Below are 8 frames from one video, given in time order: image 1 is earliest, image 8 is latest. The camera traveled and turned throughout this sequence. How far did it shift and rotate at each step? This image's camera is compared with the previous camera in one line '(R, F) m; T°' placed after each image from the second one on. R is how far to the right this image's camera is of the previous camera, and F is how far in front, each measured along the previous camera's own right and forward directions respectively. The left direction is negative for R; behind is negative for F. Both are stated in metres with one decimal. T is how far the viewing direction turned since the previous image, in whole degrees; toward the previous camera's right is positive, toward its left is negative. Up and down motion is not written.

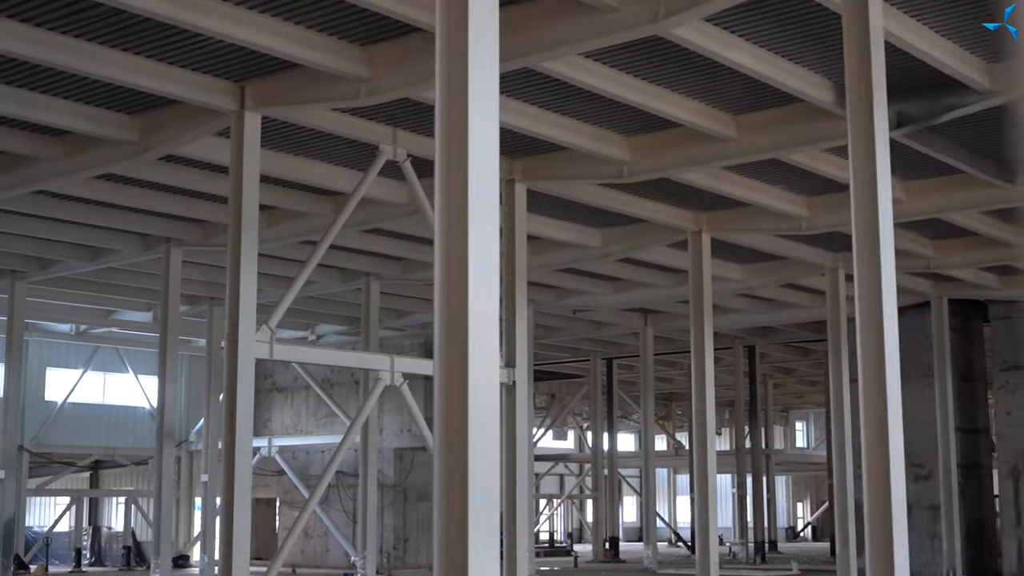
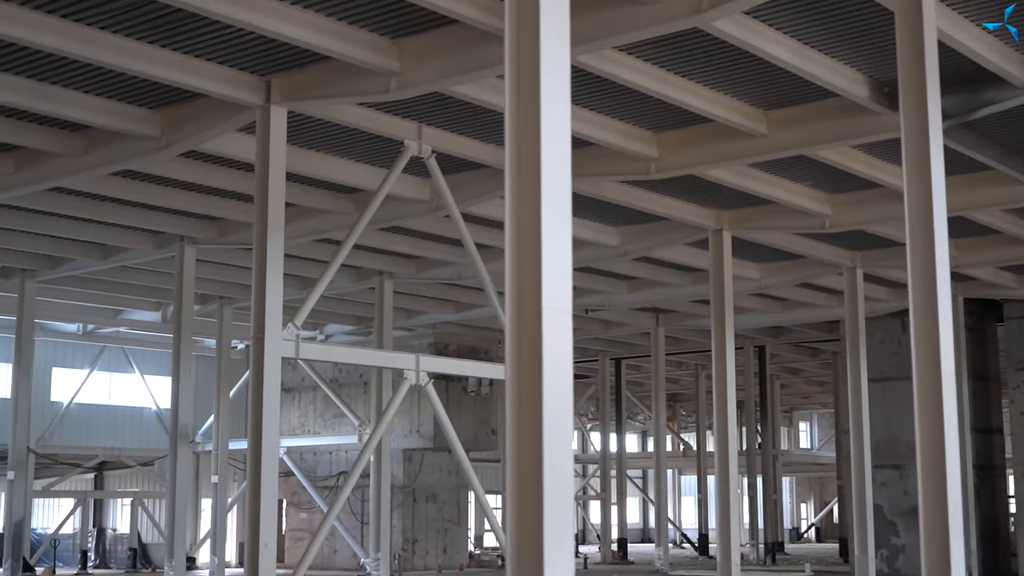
(-0.3, +0.3) m; 0°
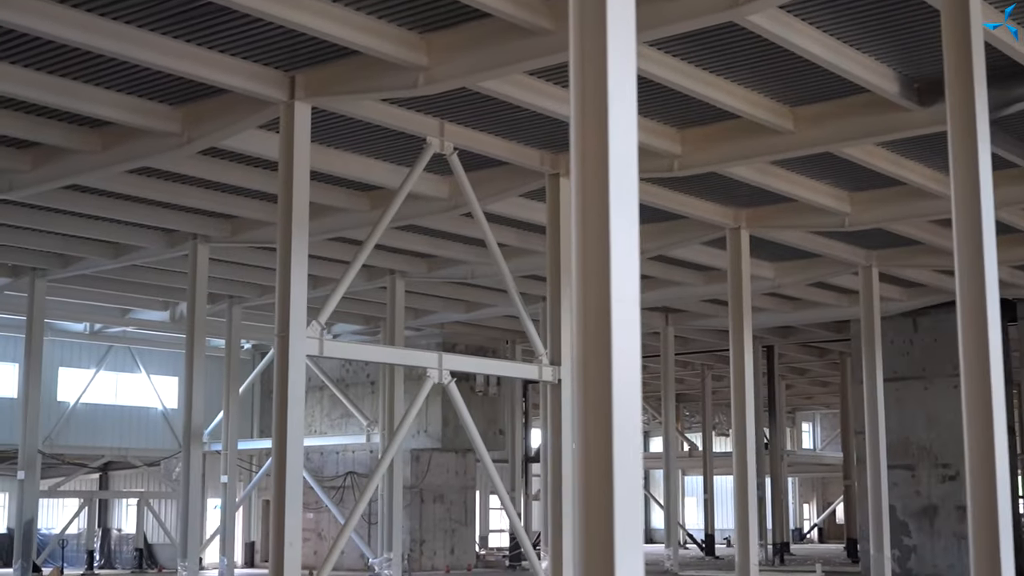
(-0.3, +0.2) m; 0°
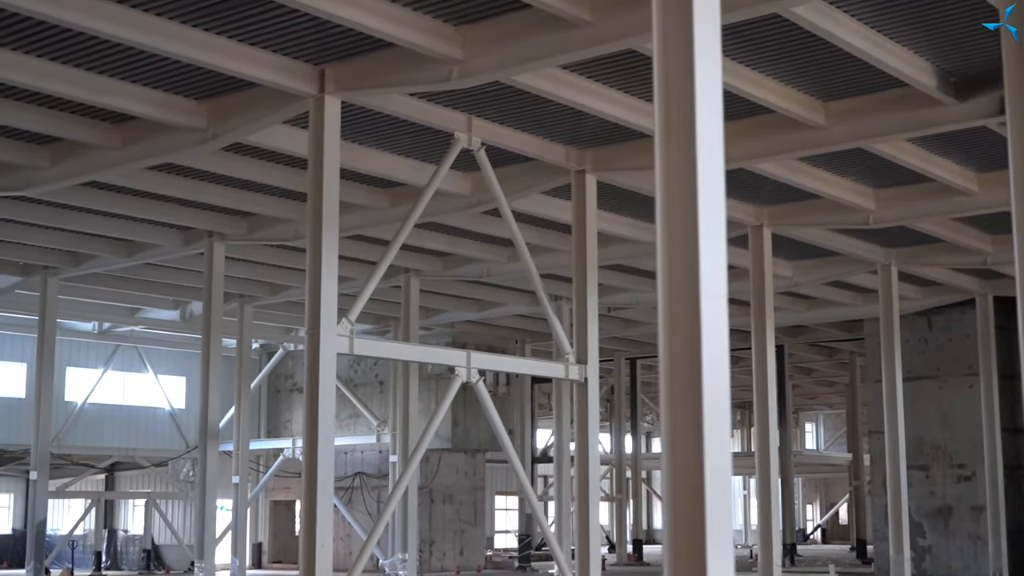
(-0.4, +0.2) m; 0°
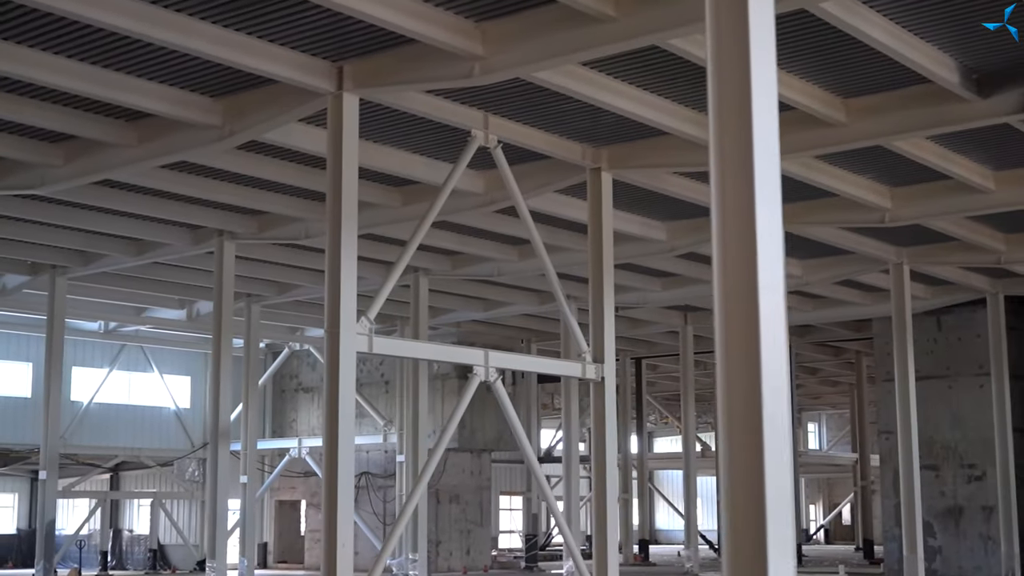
(-0.2, +0.1) m; 0°
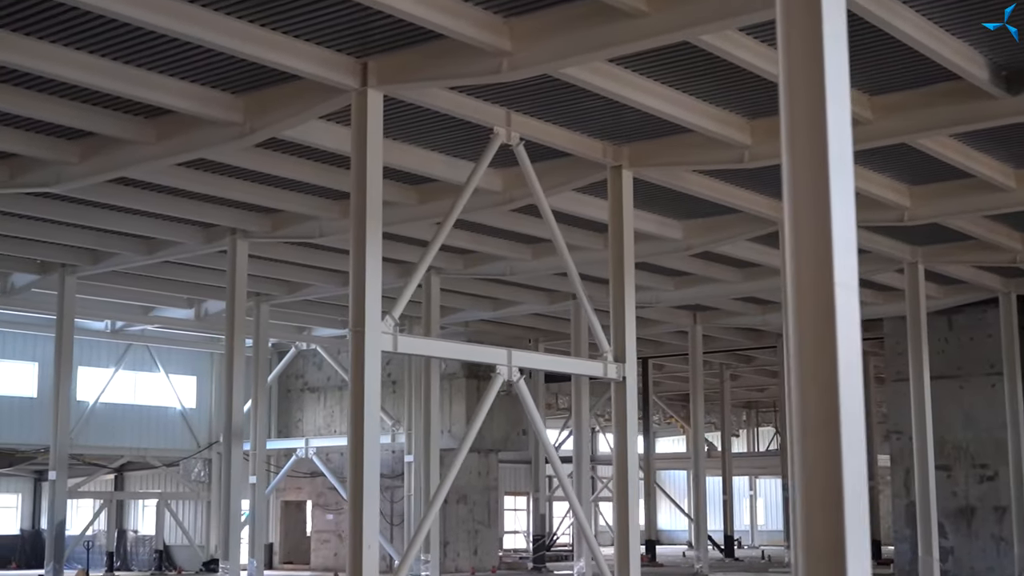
(-0.3, +0.2) m; 0°
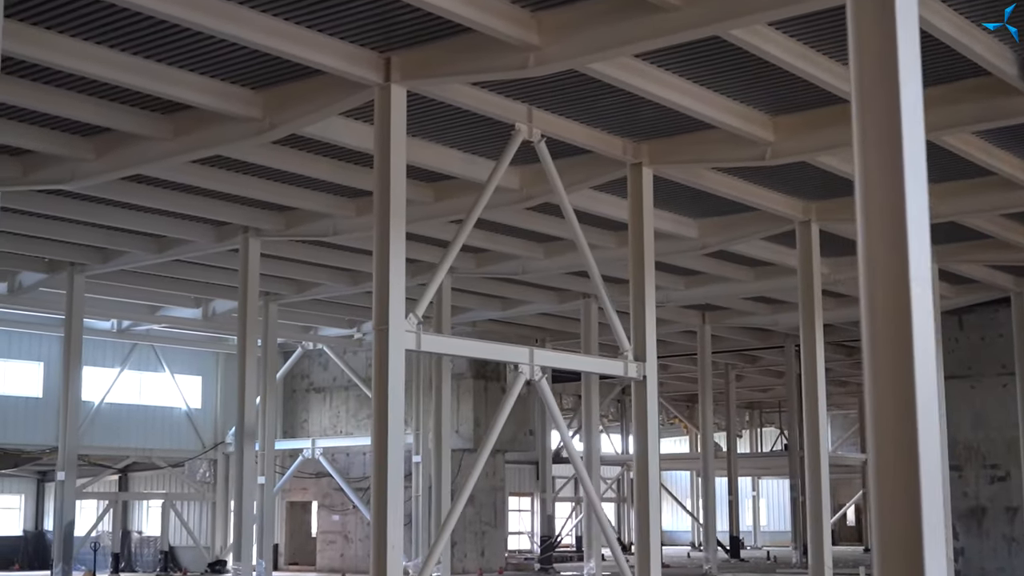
(-0.3, +0.2) m; 0°
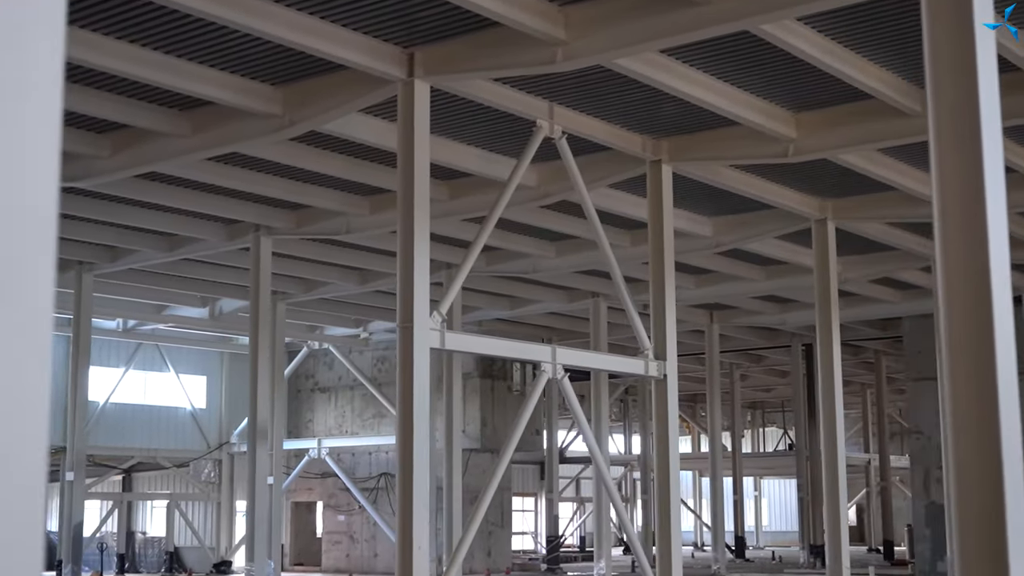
(-0.3, +0.2) m; 0°
